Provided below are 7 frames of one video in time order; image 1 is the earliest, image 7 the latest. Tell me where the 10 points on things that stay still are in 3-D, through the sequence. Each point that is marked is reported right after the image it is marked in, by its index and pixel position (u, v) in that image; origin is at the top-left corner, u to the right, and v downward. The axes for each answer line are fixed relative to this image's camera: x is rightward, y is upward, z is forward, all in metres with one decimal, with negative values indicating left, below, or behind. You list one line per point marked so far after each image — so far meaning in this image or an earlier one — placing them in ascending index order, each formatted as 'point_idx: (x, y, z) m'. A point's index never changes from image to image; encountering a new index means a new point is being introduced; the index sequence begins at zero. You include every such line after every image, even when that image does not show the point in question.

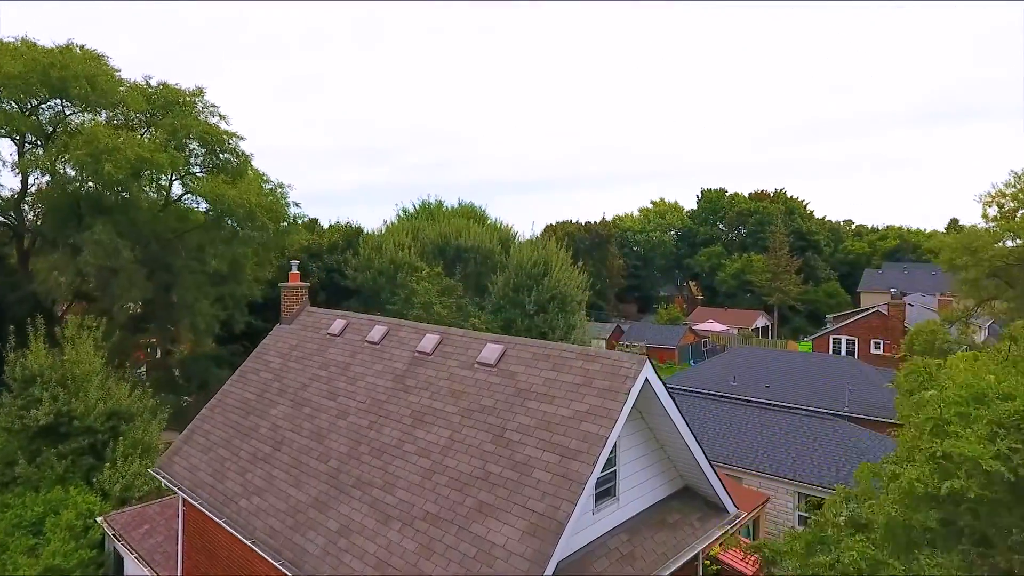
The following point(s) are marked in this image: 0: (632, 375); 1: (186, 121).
0: (+1.3, -1.0, +6.1) m
1: (-11.0, +5.7, +18.6) m
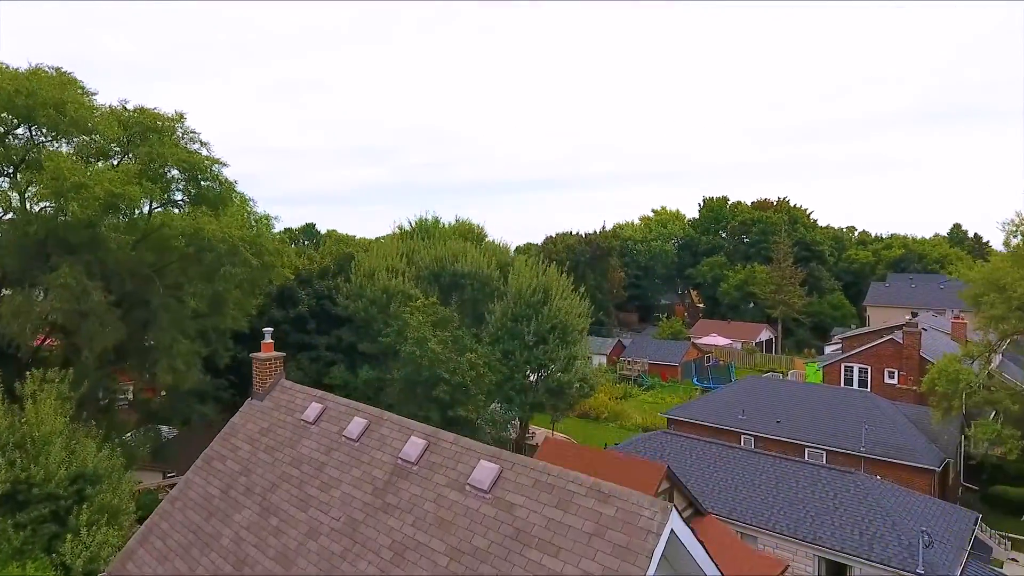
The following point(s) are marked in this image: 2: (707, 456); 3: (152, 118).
0: (+1.3, -2.2, +5.0) m
1: (-11.1, +4.5, +17.5) m
2: (+6.1, -5.3, +17.2) m
3: (-11.9, +5.6, +18.0) m
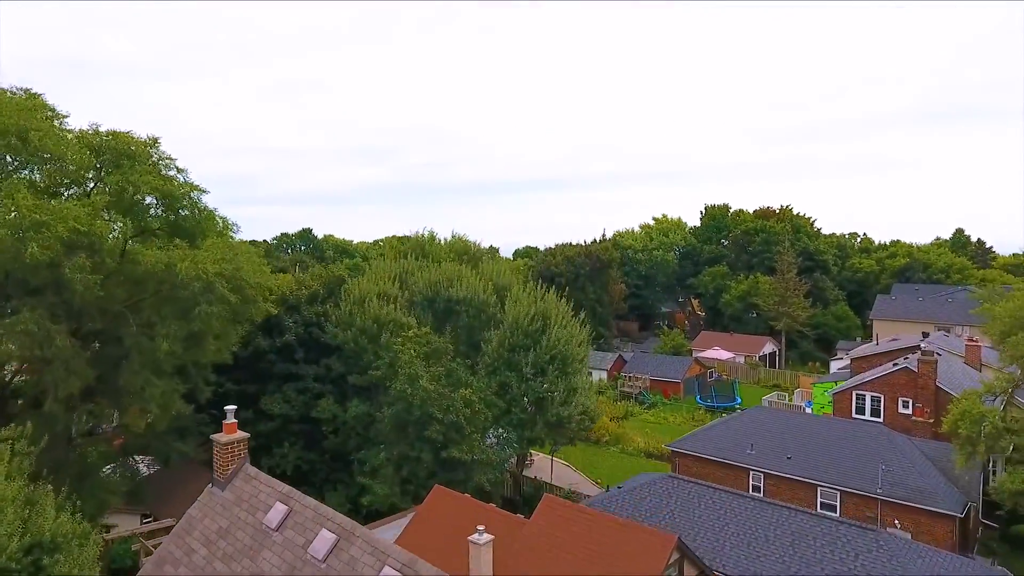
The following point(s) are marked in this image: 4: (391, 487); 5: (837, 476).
0: (+1.2, -3.3, +3.9) m
1: (-11.2, +3.4, +16.4) m
2: (+6.0, -6.4, +16.1) m
3: (-12.0, +4.5, +16.9) m
4: (-4.1, -6.8, +18.8) m
5: (+11.8, -6.8, +19.9) m
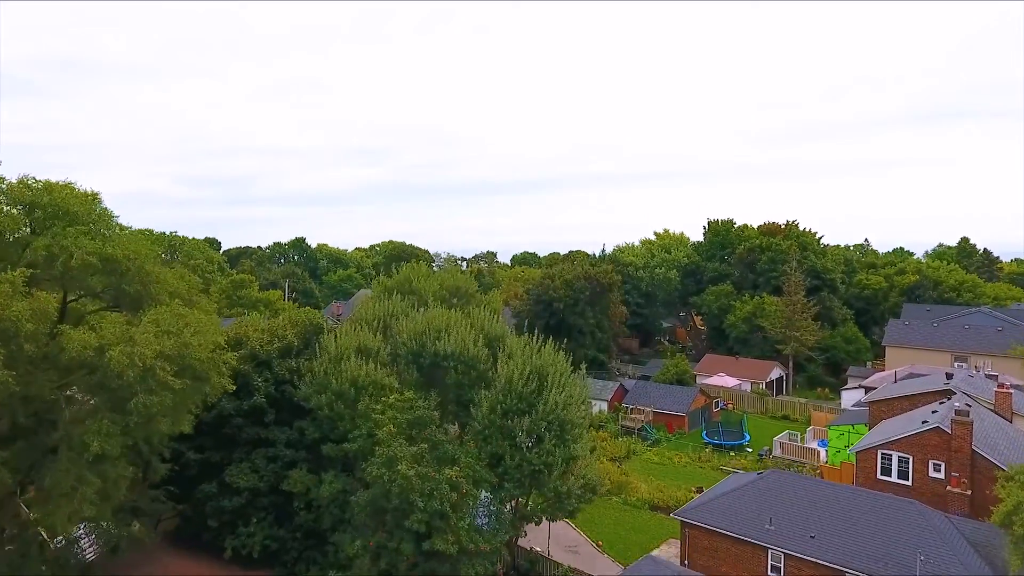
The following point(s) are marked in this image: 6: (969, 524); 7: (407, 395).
0: (+1.0, -5.4, +1.7) m
1: (-11.4, +1.3, +14.3) m
2: (+5.7, -8.5, +13.9) m
3: (-12.2, +2.4, +14.7) m
4: (-4.4, -8.9, +16.6) m
5: (+11.5, -8.9, +17.7) m
6: (+15.5, -8.0, +18.6) m
7: (-3.7, -3.8, +19.3) m
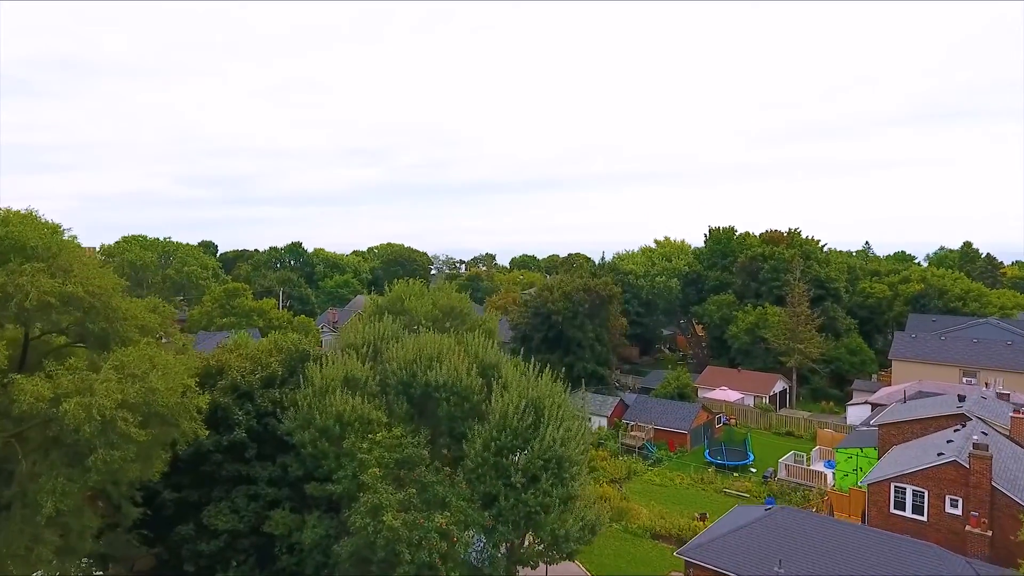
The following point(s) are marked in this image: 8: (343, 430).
0: (+0.8, -6.4, +0.7) m
1: (-11.6, +0.3, +13.2) m
2: (+5.5, -9.5, +12.9) m
3: (-12.4, +1.4, +13.7) m
4: (-4.6, -9.9, +15.5) m
5: (+11.3, -9.9, +16.7) m
6: (+15.3, -9.0, +17.5) m
7: (-3.9, -4.8, +18.2) m
8: (-5.7, -4.8, +18.5) m
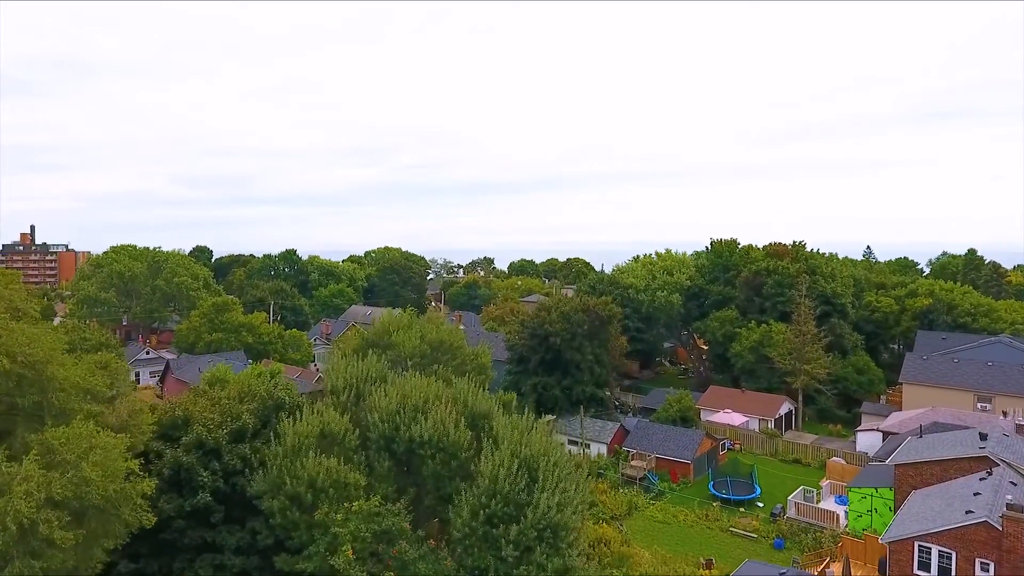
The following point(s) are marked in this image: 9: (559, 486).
0: (+0.6, -8.0, -1.1) m
1: (-11.9, -1.3, +11.4) m
2: (+5.3, -11.0, +11.2) m
3: (-12.7, -0.2, +11.9) m
4: (-4.8, -11.5, +13.8) m
5: (+11.0, -11.4, +15.0) m
6: (+15.0, -10.5, +15.8) m
7: (-4.2, -6.3, +16.5) m
8: (-6.0, -6.4, +16.8) m
9: (+1.5, -6.3, +17.5) m
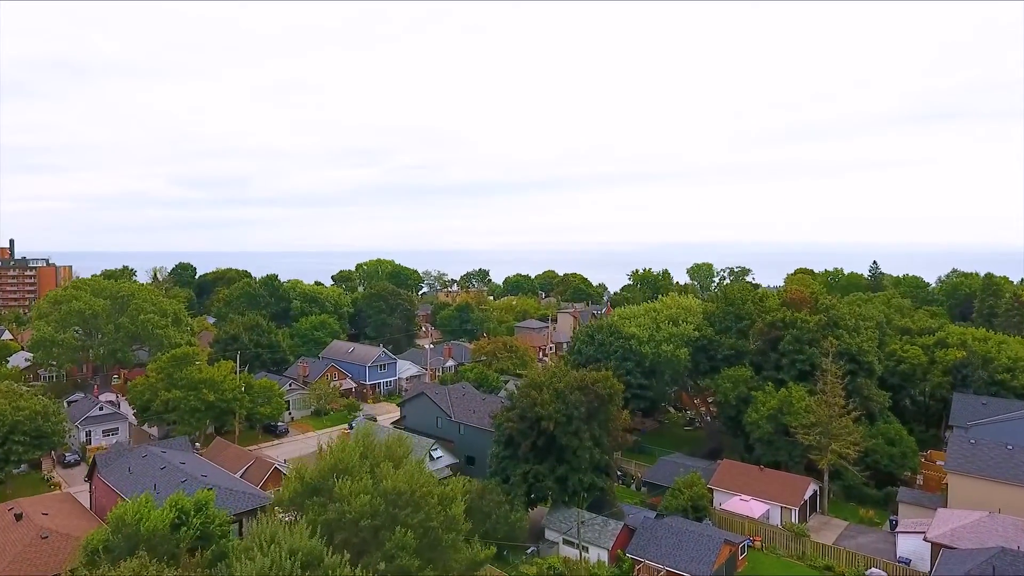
0: (-0.2, -13.1, -6.7) m
1: (-12.7, -6.4, +5.7) m
2: (+4.5, -16.1, +5.5) m
3: (-13.5, -5.3, +6.2) m
4: (-5.7, -16.5, +8.1) m
5: (+10.2, -16.5, +9.4) m
6: (+14.2, -15.6, +10.2) m
7: (-5.0, -11.4, +10.8) m
8: (-6.8, -11.4, +11.1) m
9: (+0.6, -11.4, +11.9) m
